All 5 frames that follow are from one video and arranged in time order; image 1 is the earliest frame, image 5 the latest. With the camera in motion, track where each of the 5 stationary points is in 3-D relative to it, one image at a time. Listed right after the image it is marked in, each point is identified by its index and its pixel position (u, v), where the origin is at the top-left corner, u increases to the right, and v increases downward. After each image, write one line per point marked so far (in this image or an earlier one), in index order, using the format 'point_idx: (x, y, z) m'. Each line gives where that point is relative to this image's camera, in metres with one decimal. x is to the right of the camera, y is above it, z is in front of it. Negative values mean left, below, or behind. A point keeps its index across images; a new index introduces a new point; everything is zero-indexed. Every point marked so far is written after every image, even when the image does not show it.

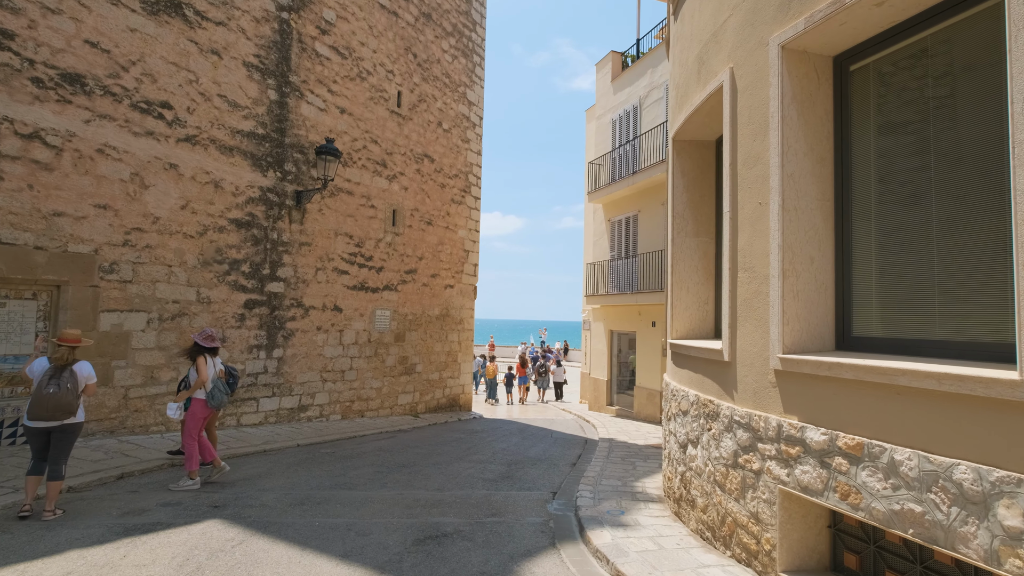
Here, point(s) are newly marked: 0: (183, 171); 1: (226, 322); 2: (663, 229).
0: (-4.7, +1.7, +7.9) m
1: (-4.3, -0.5, +8.4) m
2: (+3.3, +1.3, +12.2) m
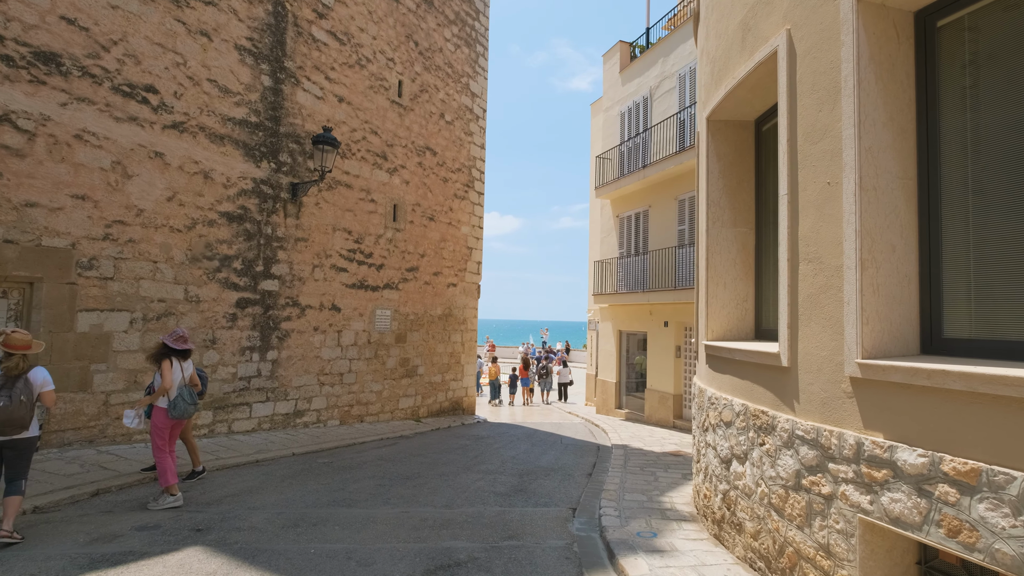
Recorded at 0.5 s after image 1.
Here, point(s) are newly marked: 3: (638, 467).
0: (-4.5, +1.7, +7.4) m
1: (-4.2, -0.5, +7.9) m
2: (+3.5, +1.3, +11.7) m
3: (+1.7, -2.4, +7.5) m
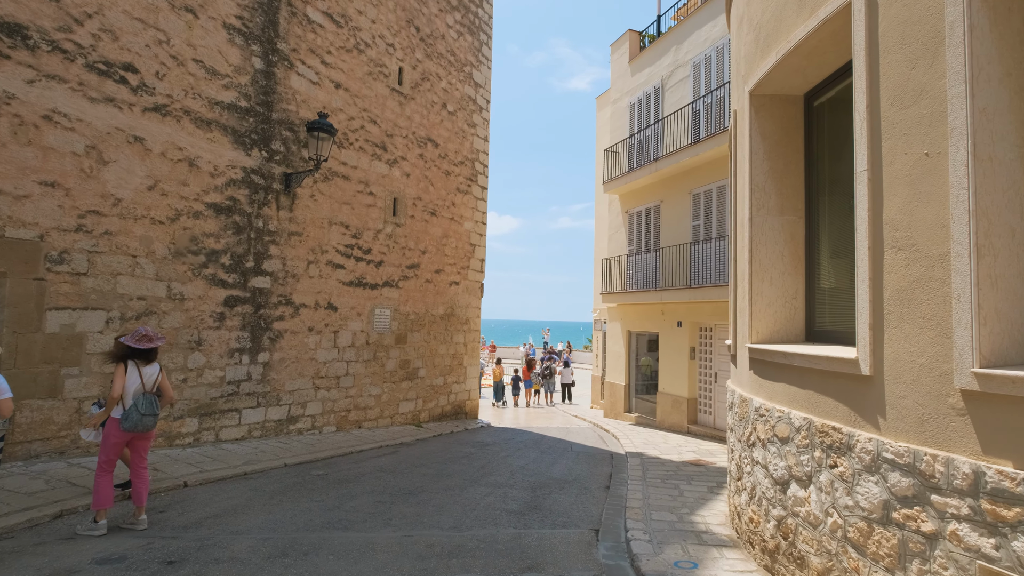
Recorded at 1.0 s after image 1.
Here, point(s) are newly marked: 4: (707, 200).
0: (-4.4, +1.7, +6.8) m
1: (-4.1, -0.5, +7.3) m
2: (+3.6, +1.4, +11.1) m
3: (+1.8, -2.4, +6.9) m
4: (+3.8, +1.7, +10.7) m
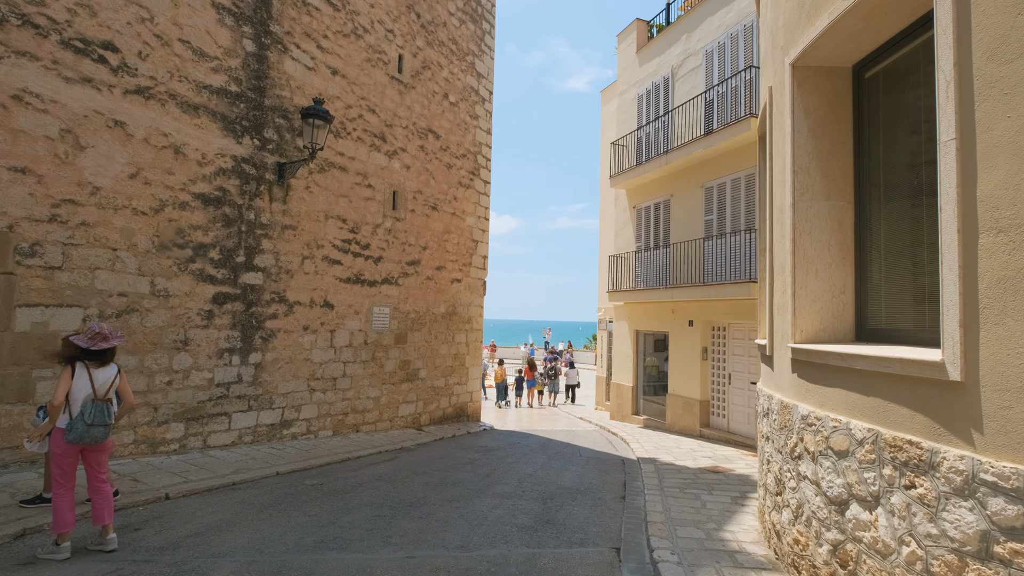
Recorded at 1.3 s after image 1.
0: (-4.3, +1.8, +6.3) m
1: (-4.0, -0.4, +6.8) m
2: (+3.7, +1.4, +10.7) m
3: (+1.9, -2.3, +6.5) m
4: (+3.9, +1.8, +10.3) m
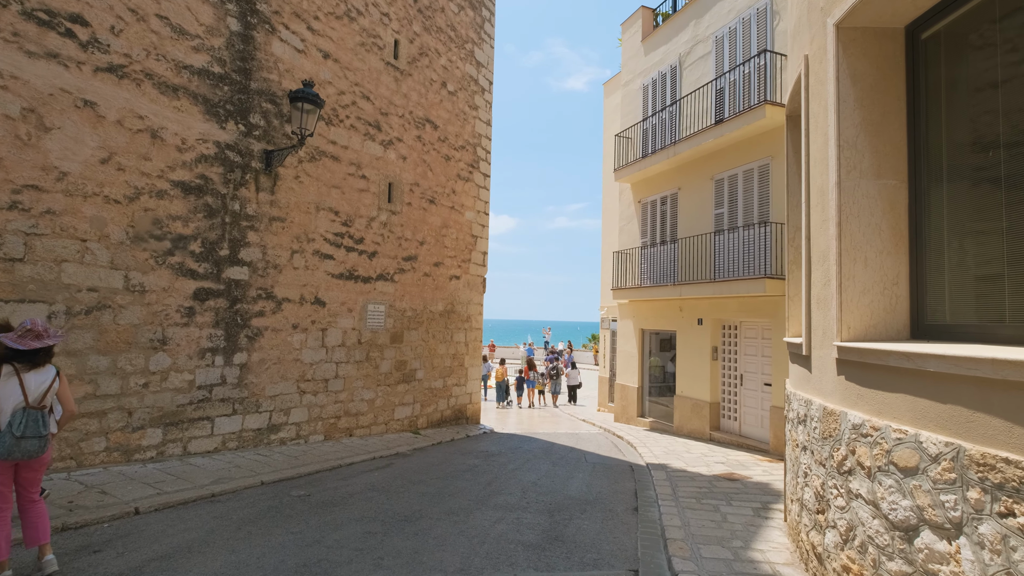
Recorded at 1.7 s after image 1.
0: (-4.3, +1.8, +5.8) m
1: (-3.9, -0.3, +6.3) m
2: (+3.7, +1.5, +10.2) m
3: (+2.0, -2.3, +6.0) m
4: (+3.9, +1.8, +9.8) m
